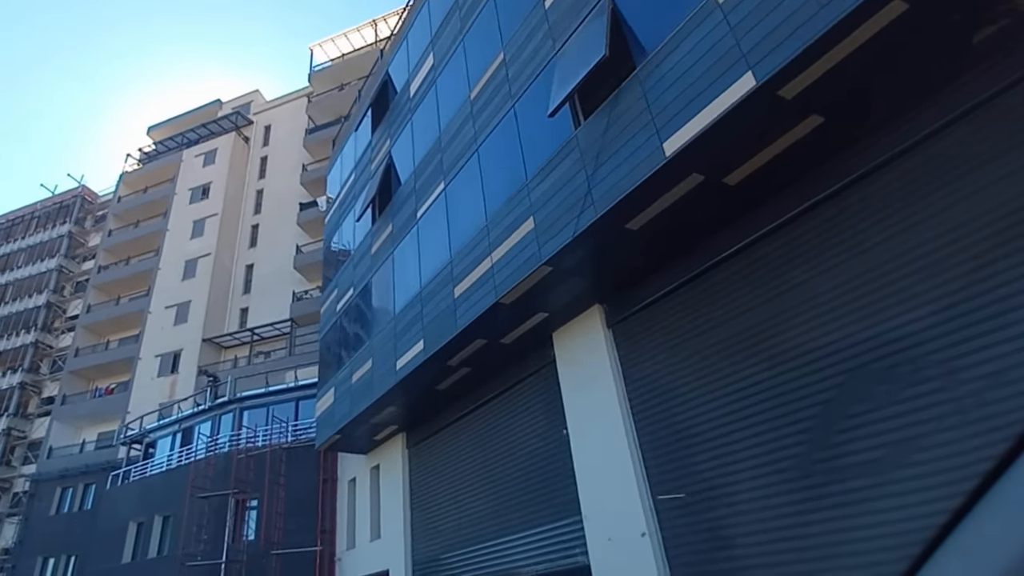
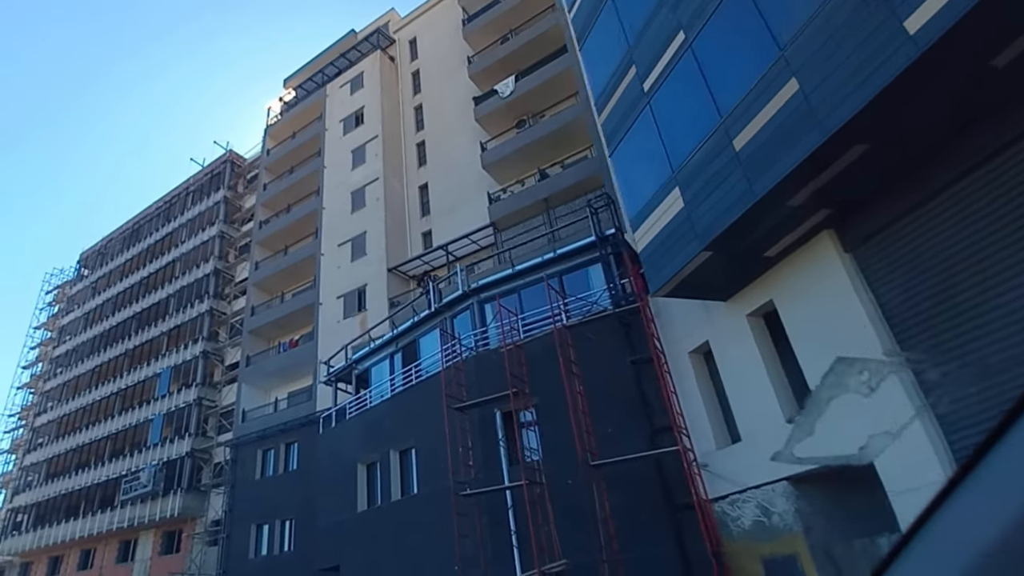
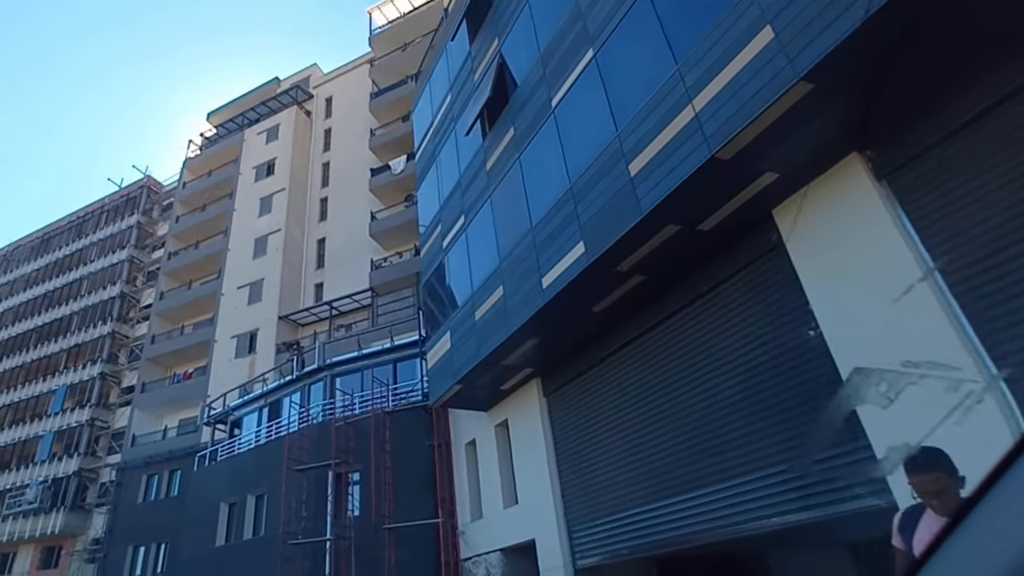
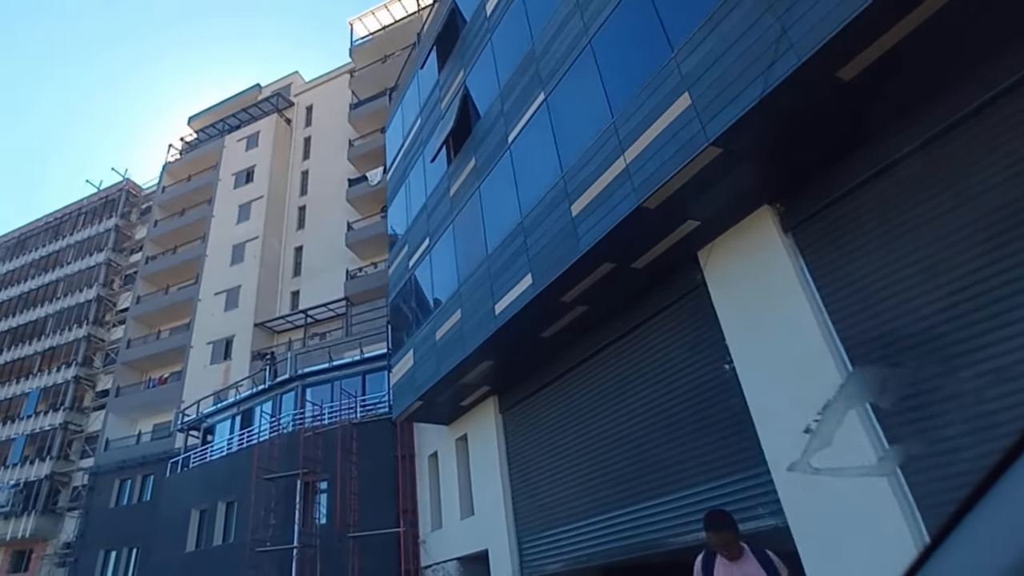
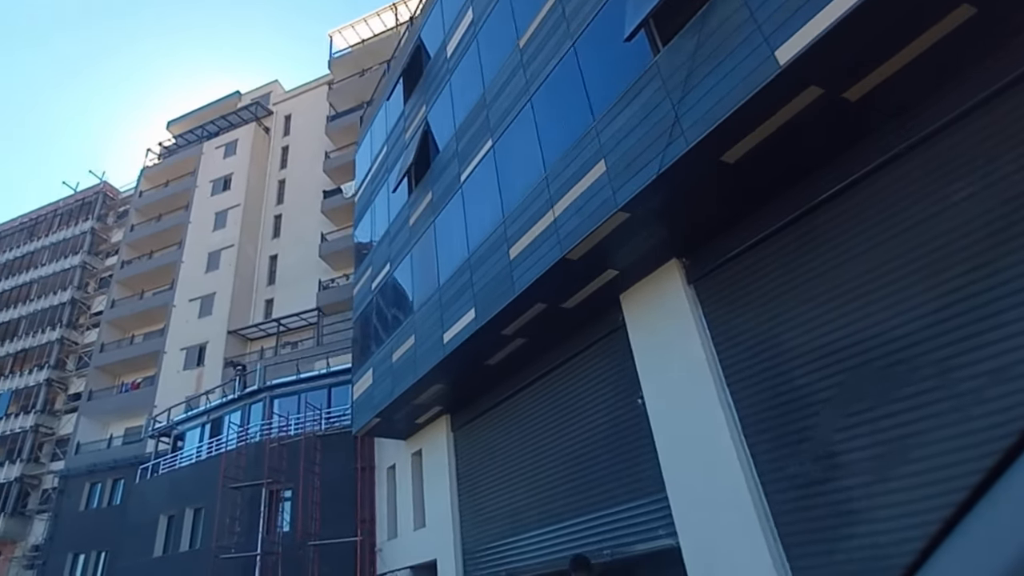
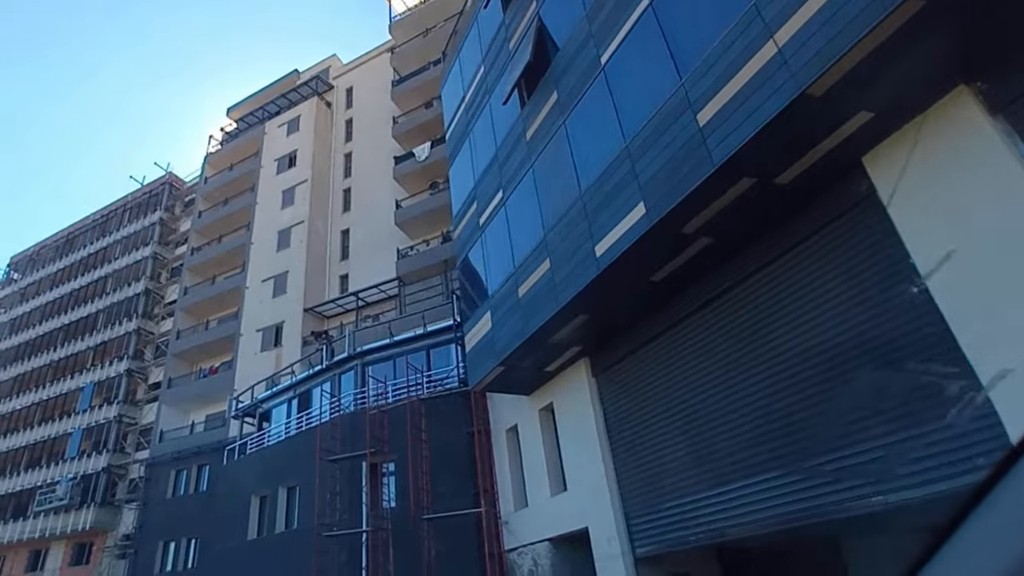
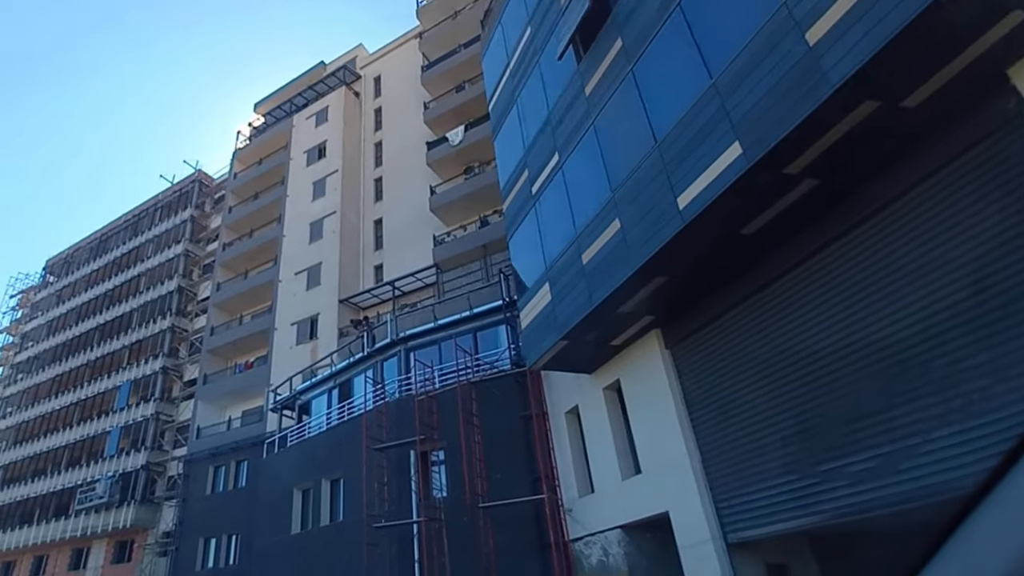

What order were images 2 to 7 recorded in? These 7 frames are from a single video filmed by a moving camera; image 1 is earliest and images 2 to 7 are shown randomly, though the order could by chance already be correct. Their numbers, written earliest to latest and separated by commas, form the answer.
5, 4, 3, 6, 7, 2
